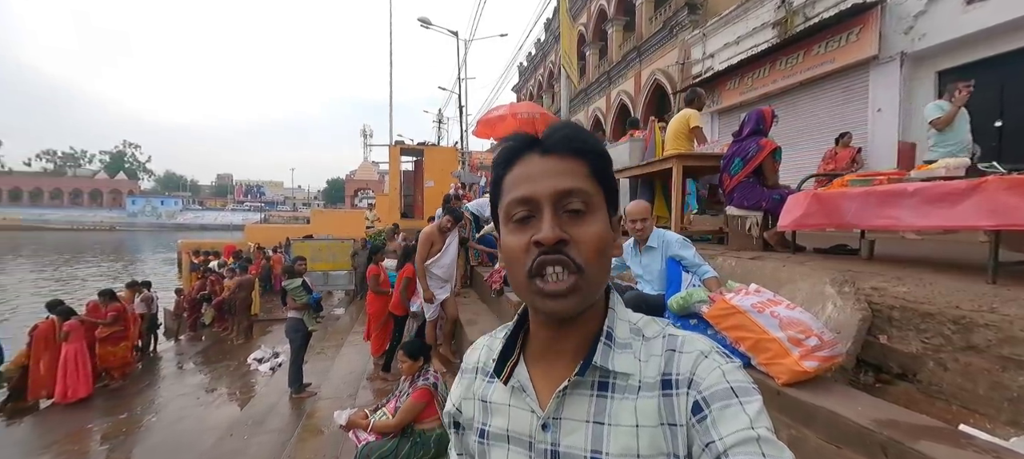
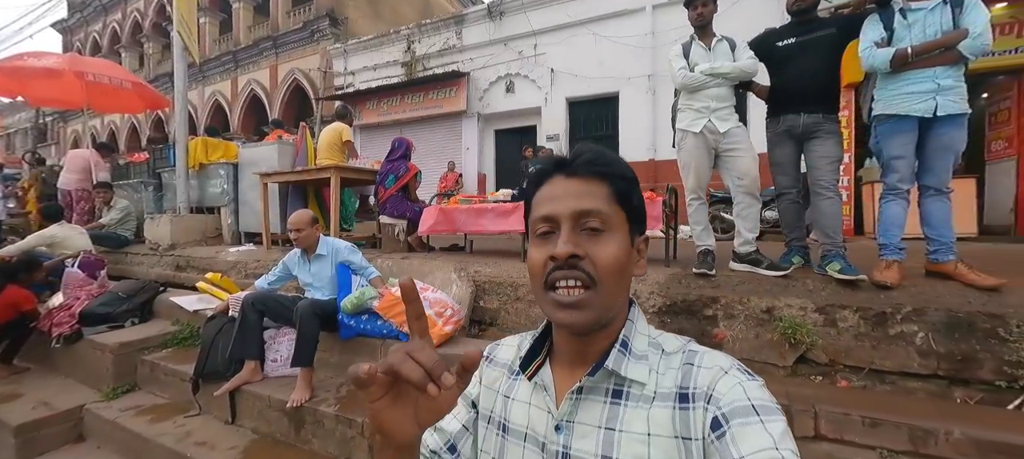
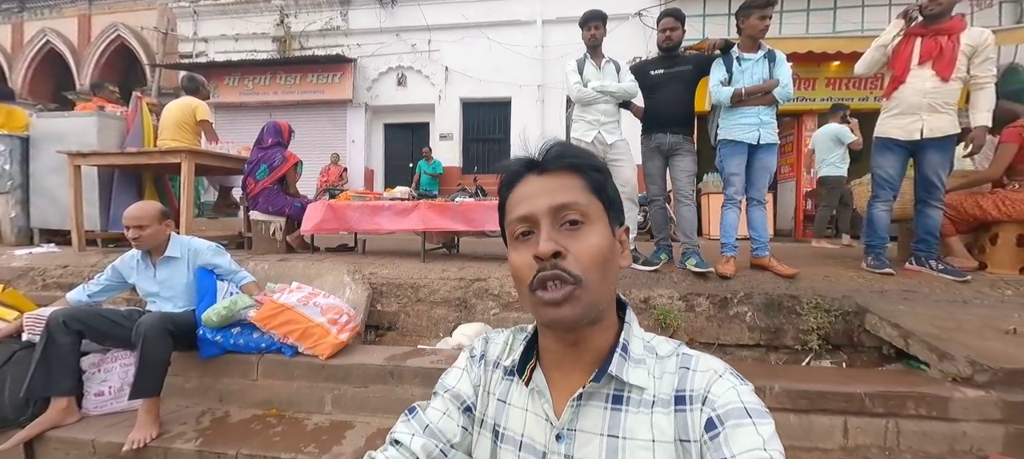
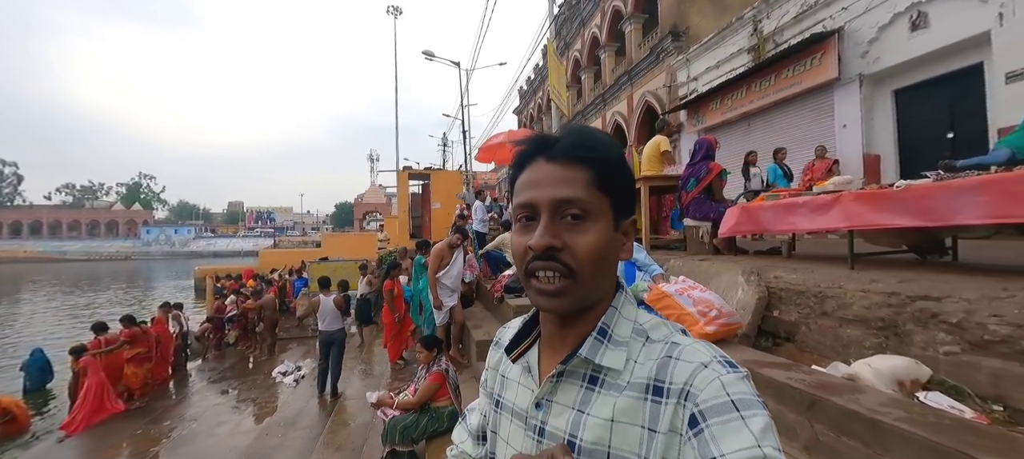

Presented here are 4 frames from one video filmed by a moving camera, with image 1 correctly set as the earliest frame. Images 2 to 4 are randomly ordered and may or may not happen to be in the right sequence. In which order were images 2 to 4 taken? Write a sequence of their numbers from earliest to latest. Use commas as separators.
4, 2, 3
